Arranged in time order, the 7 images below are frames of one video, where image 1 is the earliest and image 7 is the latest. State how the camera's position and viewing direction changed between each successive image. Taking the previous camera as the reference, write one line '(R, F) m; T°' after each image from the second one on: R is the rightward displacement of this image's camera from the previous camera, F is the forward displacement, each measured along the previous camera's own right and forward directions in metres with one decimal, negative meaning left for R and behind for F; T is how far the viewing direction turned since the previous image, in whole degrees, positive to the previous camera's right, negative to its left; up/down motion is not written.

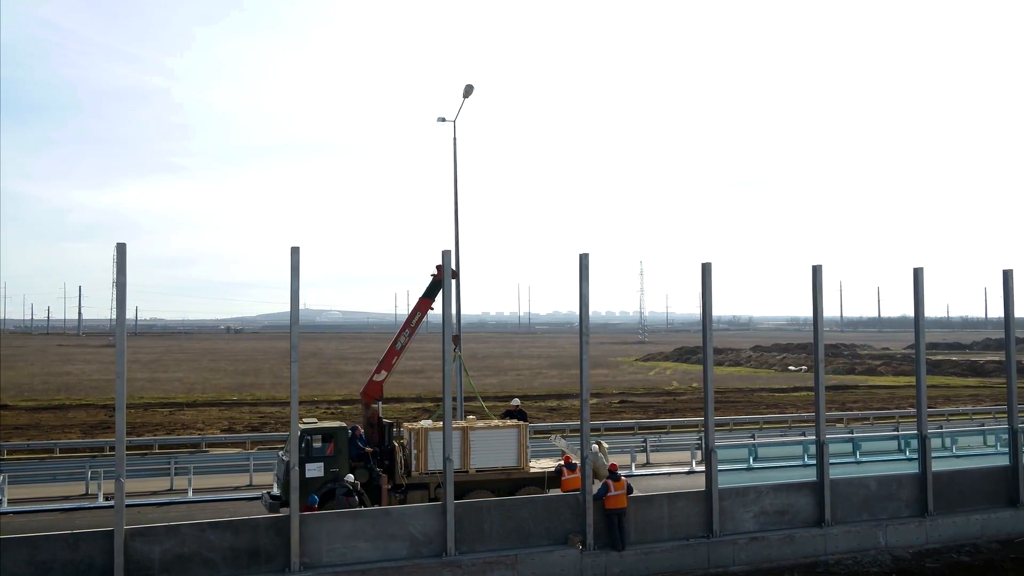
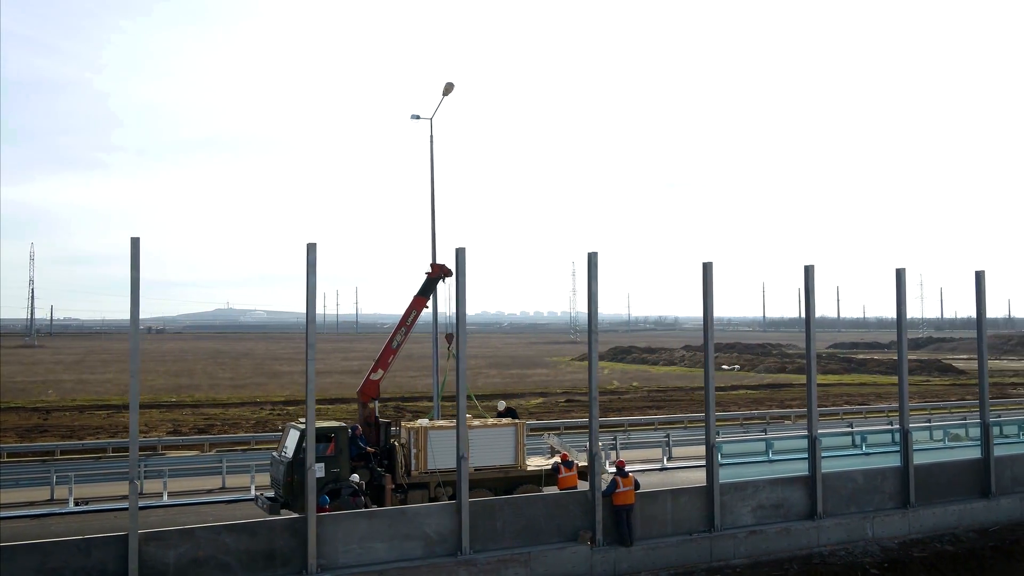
(-1.1, +0.1) m; +4°
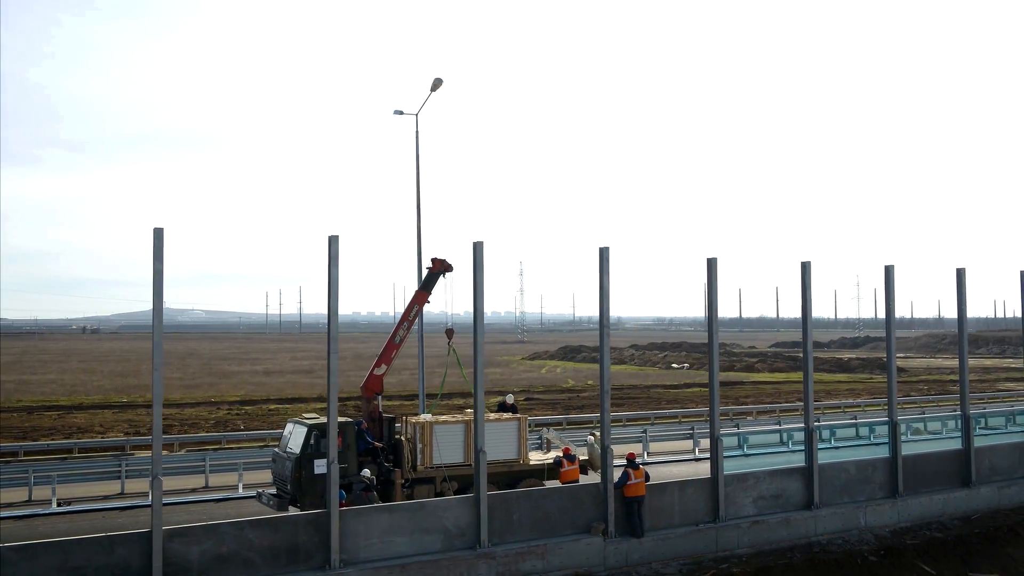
(-0.9, 0.0) m; +3°
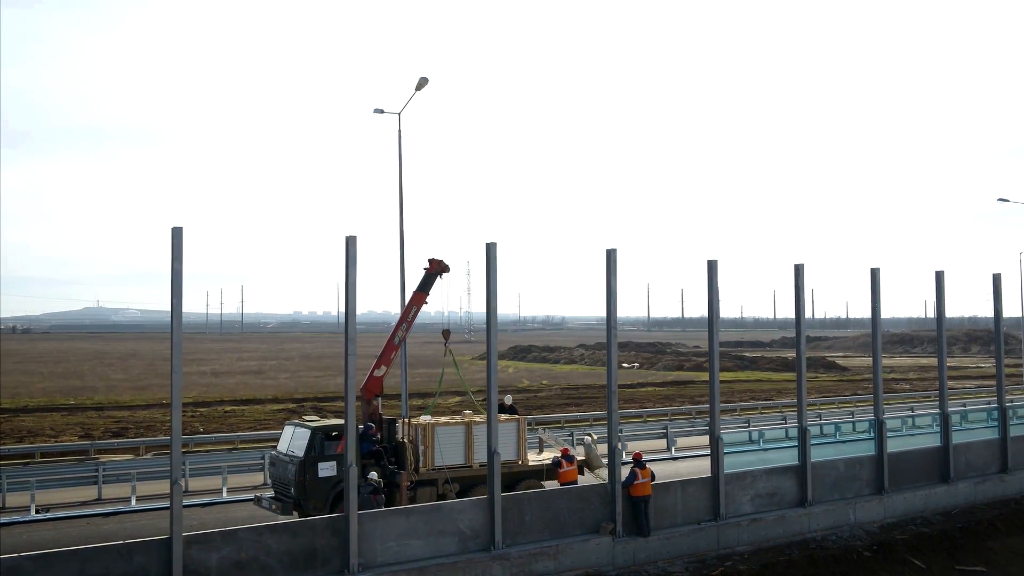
(-0.9, 0.0) m; +3°
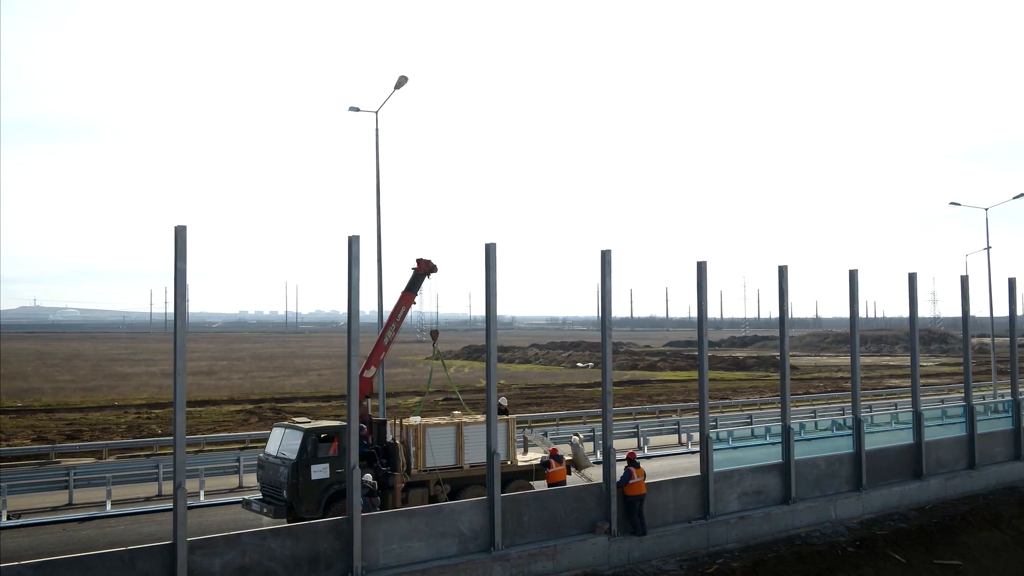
(-0.6, 0.0) m; +3°
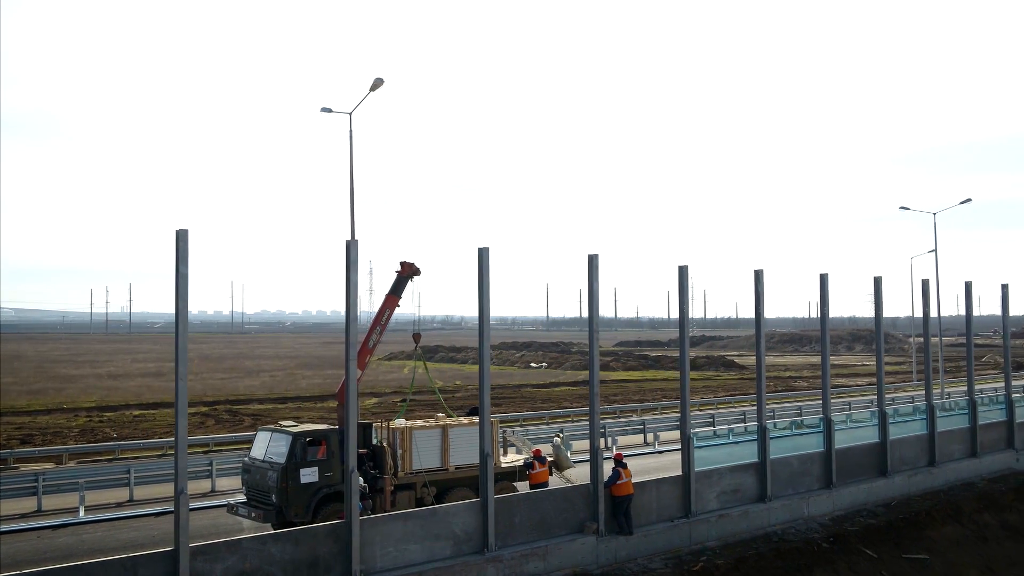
(-0.5, -0.1) m; +3°
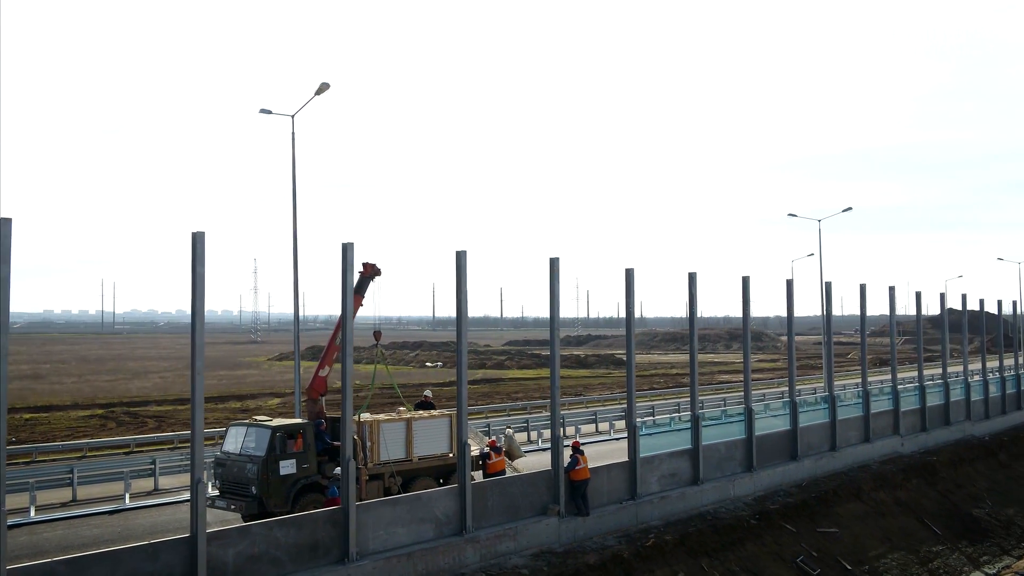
(-1.2, -0.9) m; +7°
